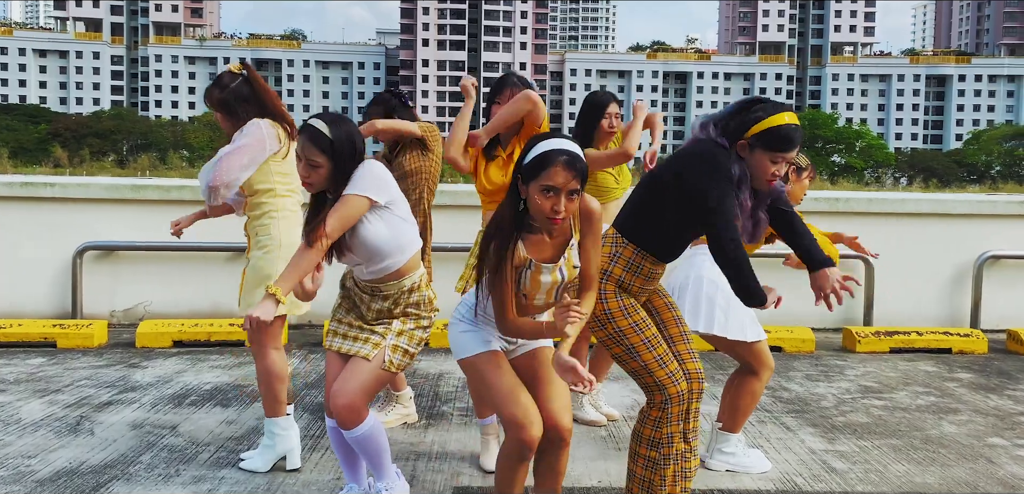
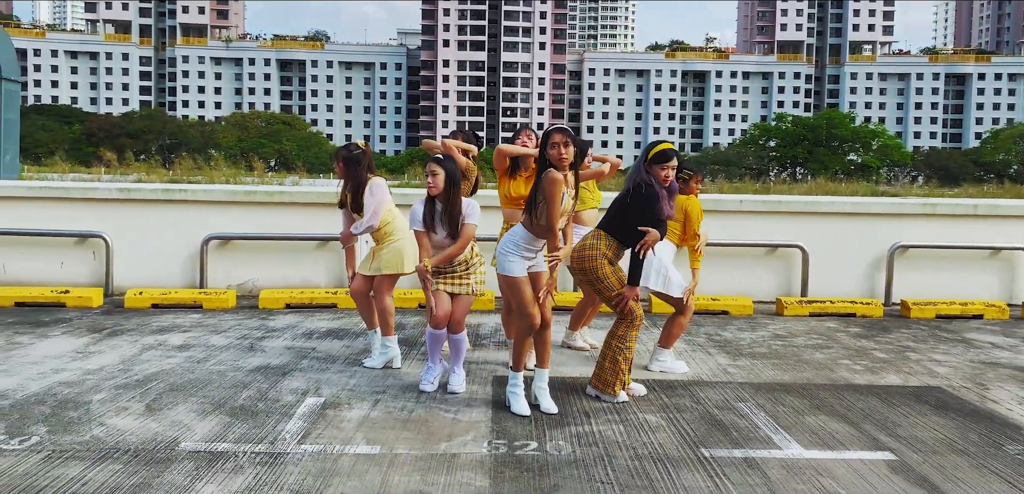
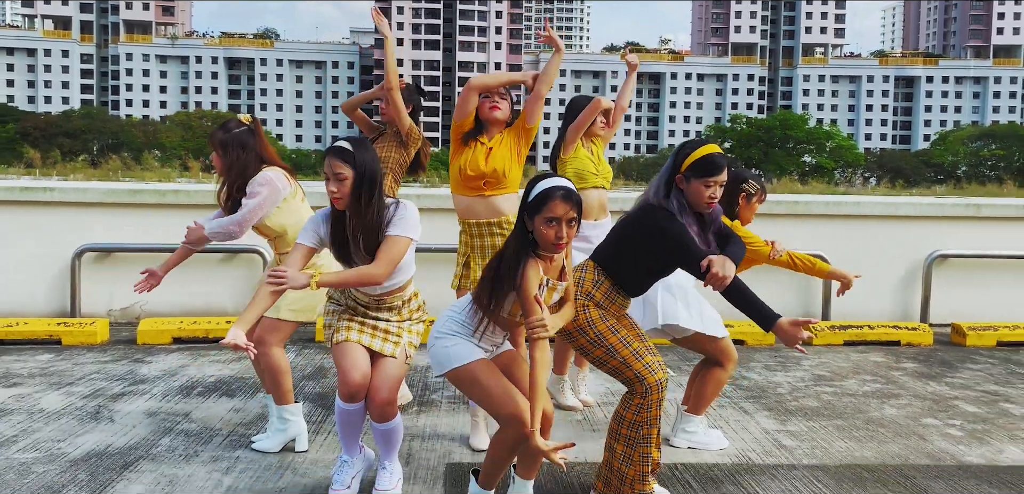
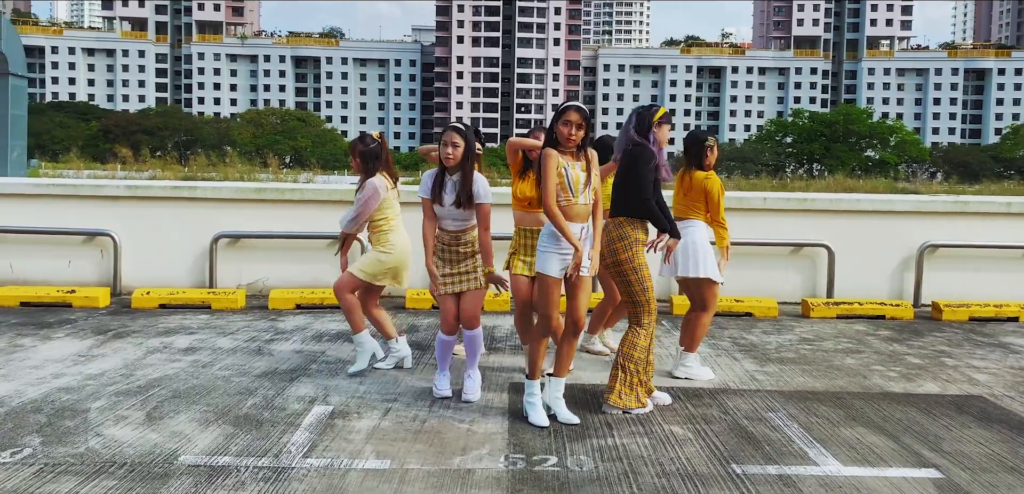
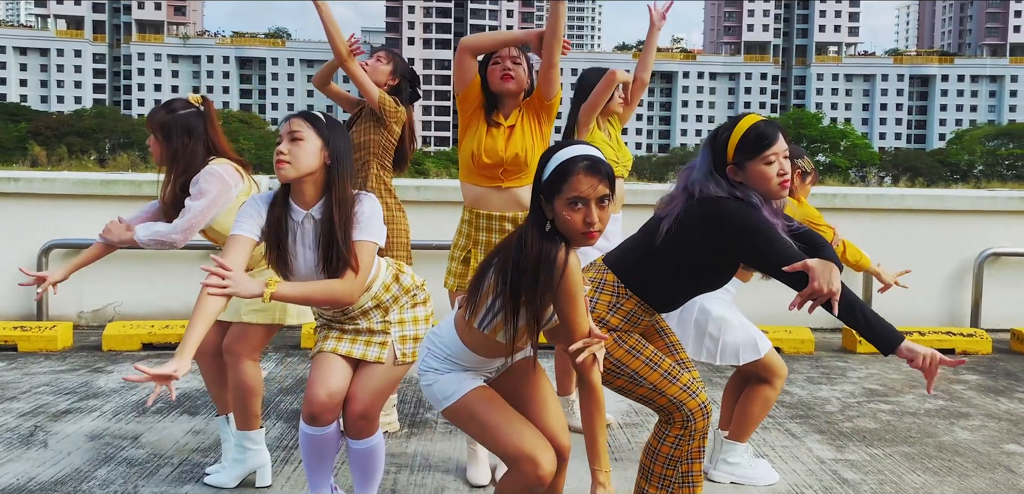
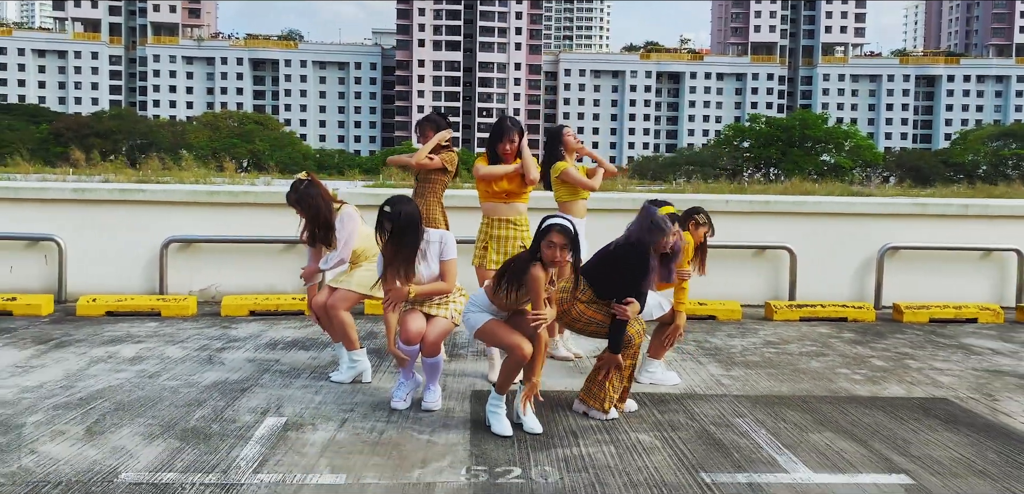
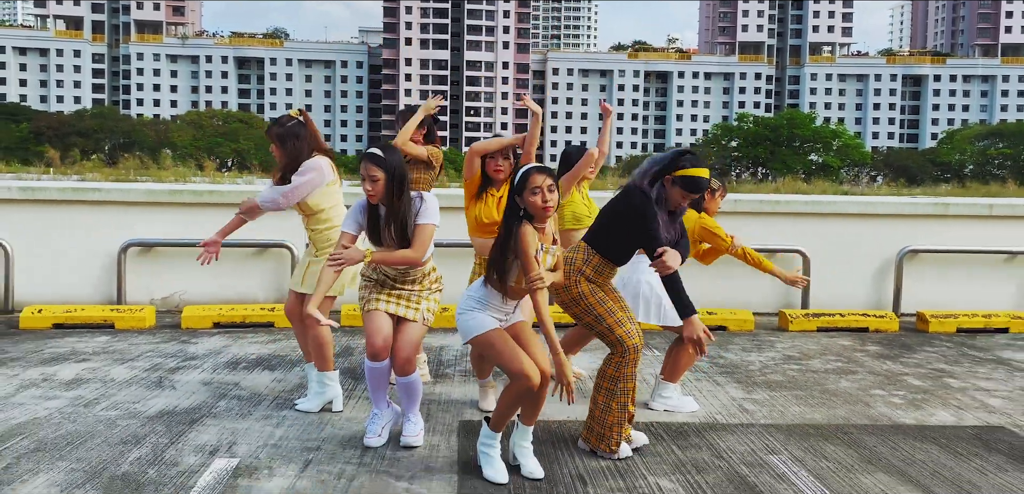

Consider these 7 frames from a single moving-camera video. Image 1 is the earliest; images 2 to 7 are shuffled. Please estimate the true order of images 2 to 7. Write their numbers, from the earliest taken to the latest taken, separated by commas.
5, 3, 7, 6, 2, 4
